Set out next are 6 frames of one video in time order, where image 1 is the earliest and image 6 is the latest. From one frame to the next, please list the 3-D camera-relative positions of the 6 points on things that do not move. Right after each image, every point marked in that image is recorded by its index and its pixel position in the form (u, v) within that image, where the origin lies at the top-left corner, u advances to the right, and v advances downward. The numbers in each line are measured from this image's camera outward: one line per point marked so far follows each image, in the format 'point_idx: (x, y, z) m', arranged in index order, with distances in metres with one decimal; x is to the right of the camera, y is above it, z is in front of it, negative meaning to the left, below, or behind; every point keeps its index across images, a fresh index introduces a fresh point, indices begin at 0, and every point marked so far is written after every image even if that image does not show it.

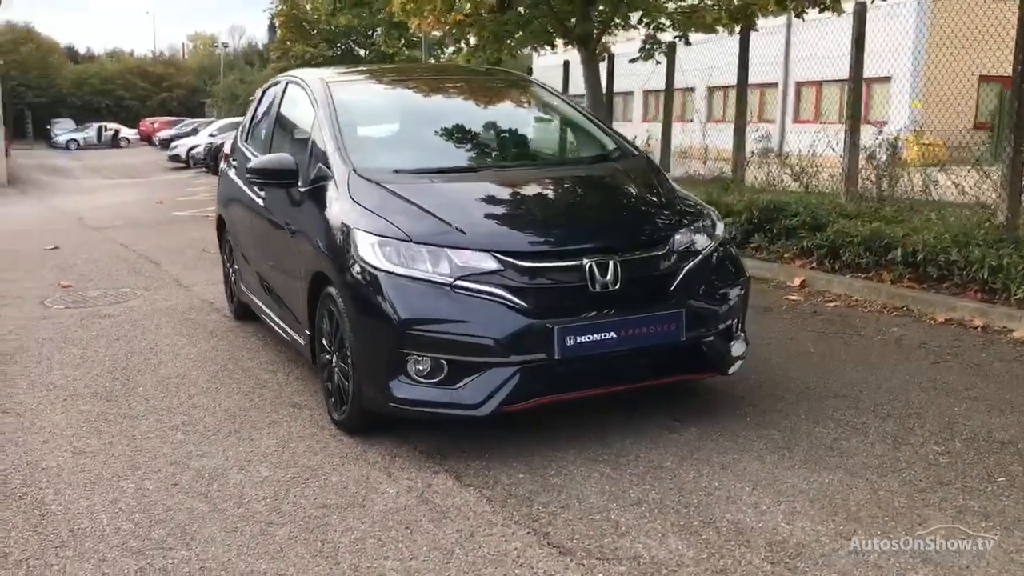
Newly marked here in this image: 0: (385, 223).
0: (-0.5, +0.3, +4.0) m
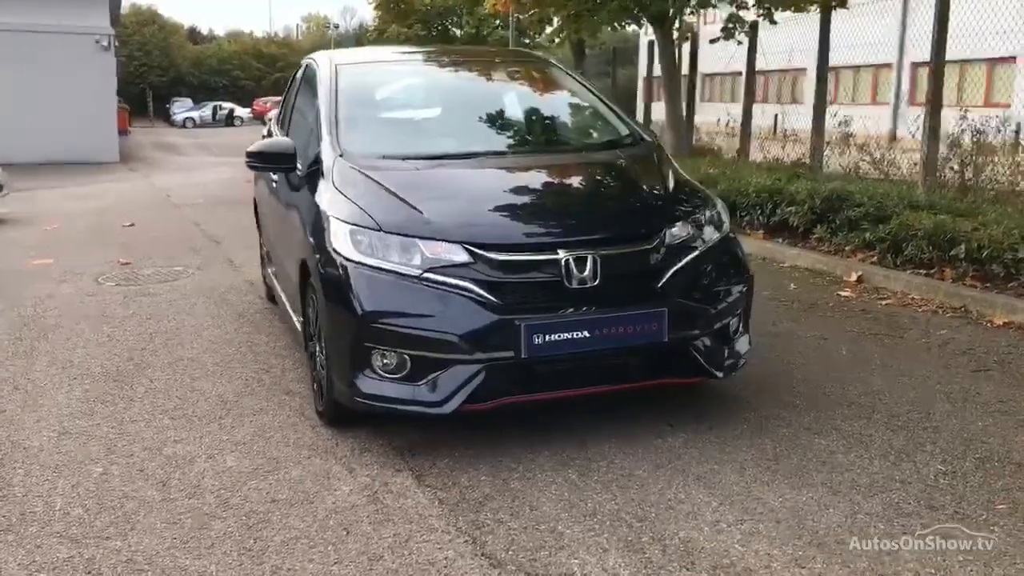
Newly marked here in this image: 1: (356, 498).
0: (-0.6, +0.3, +3.9) m
1: (-0.5, -0.7, +3.4) m
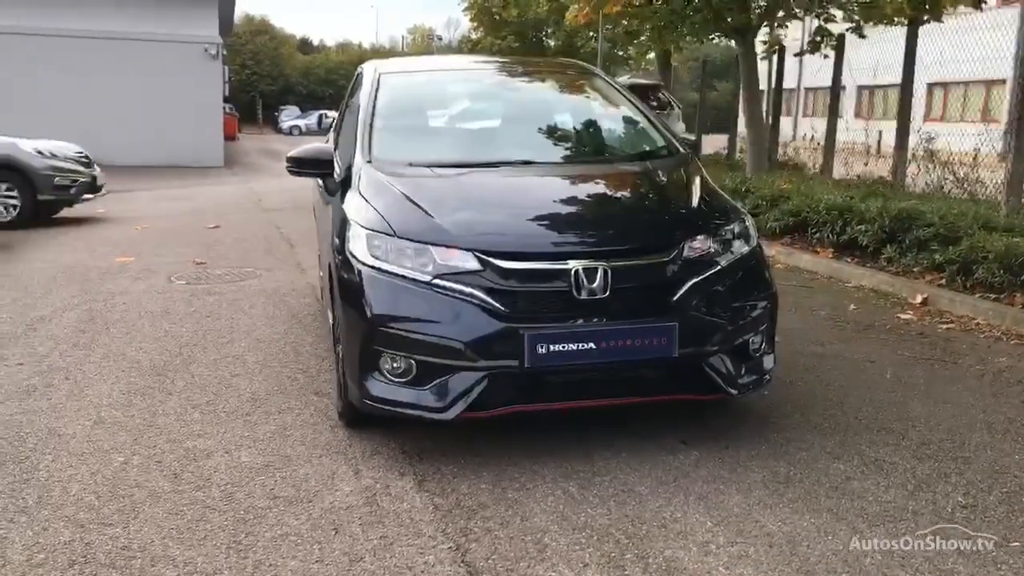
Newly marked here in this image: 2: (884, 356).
0: (-0.5, +0.3, +3.9) m
1: (-0.5, -0.7, +3.4) m
2: (+2.0, -0.4, +5.4) m
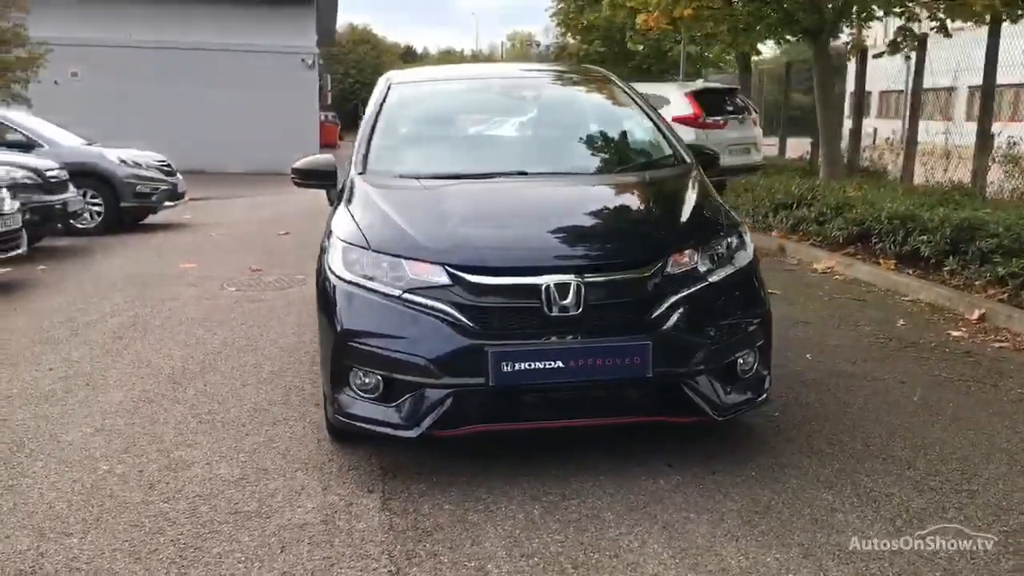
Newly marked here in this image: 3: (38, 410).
0: (-0.6, +0.2, +3.9) m
1: (-0.7, -0.8, +3.4) m
2: (+2.1, -0.5, +5.1) m
3: (-2.3, -0.6, +4.7) m
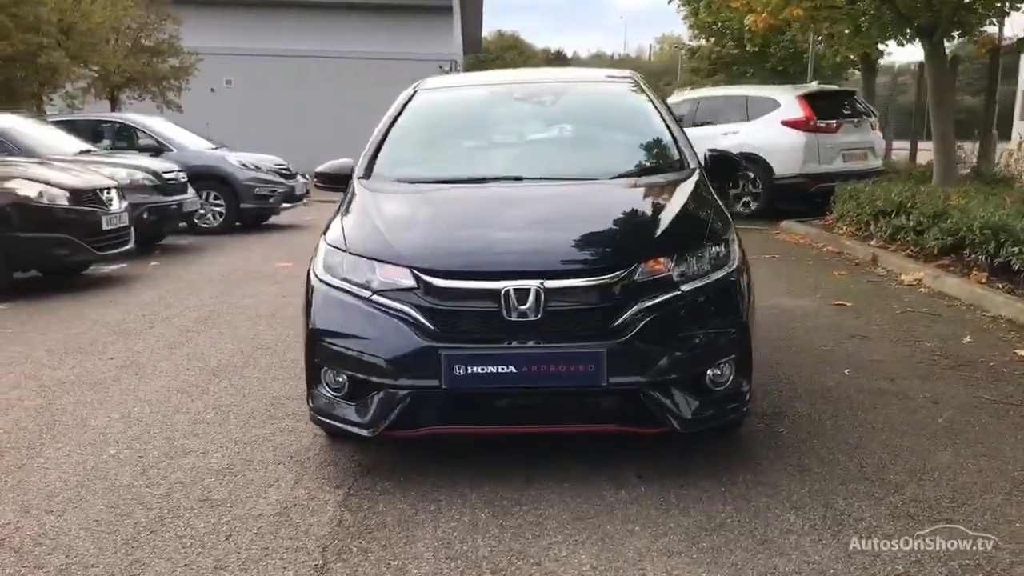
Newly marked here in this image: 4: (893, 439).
0: (-0.7, +0.2, +4.0) m
1: (-0.9, -0.8, +3.5) m
2: (+2.2, -0.5, +4.8) m
3: (-2.2, -0.6, +5.1) m
4: (+1.6, -0.6, +4.2) m
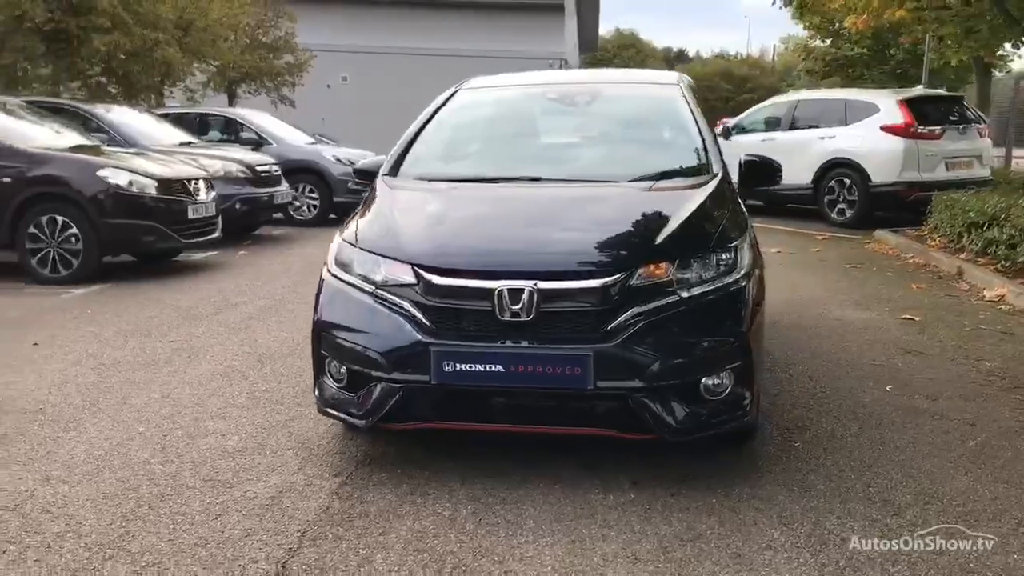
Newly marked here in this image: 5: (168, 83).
0: (-0.6, +0.3, +4.1) m
1: (-0.9, -0.8, +3.6) m
2: (+2.2, -0.6, +4.5) m
3: (-2.1, -0.5, +5.4) m
4: (+1.6, -0.7, +4.0) m
5: (-6.2, +3.7, +17.7) m
